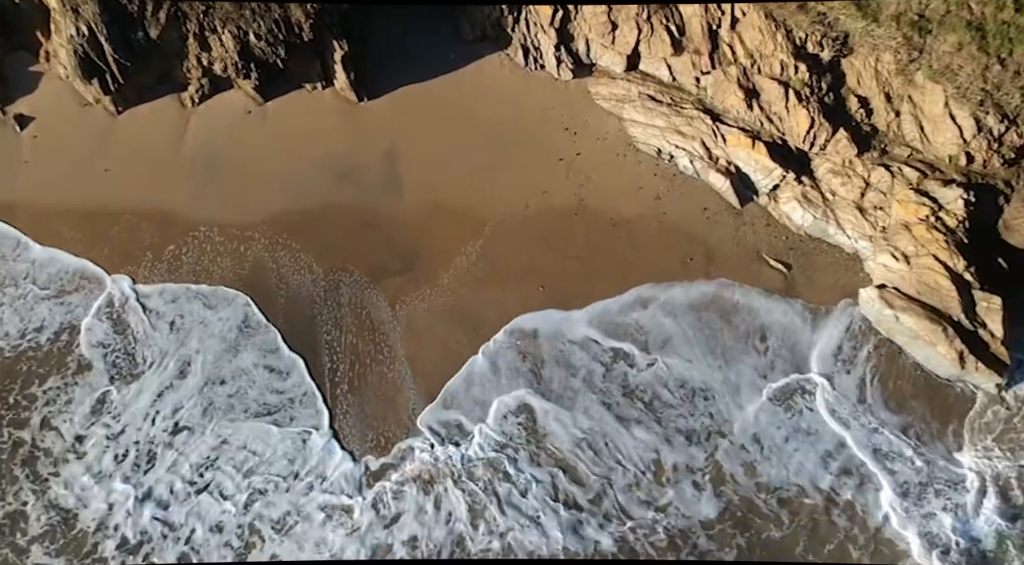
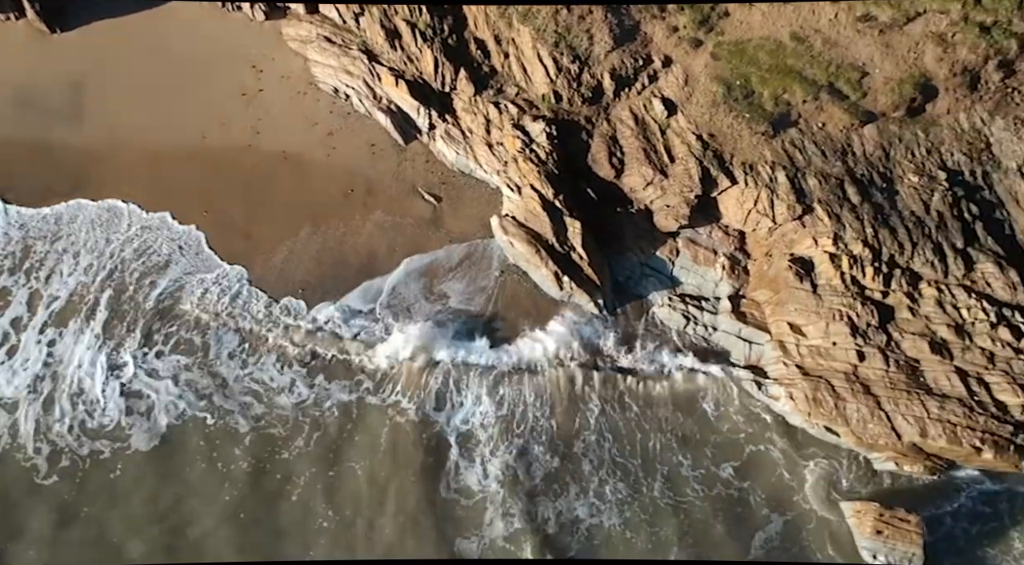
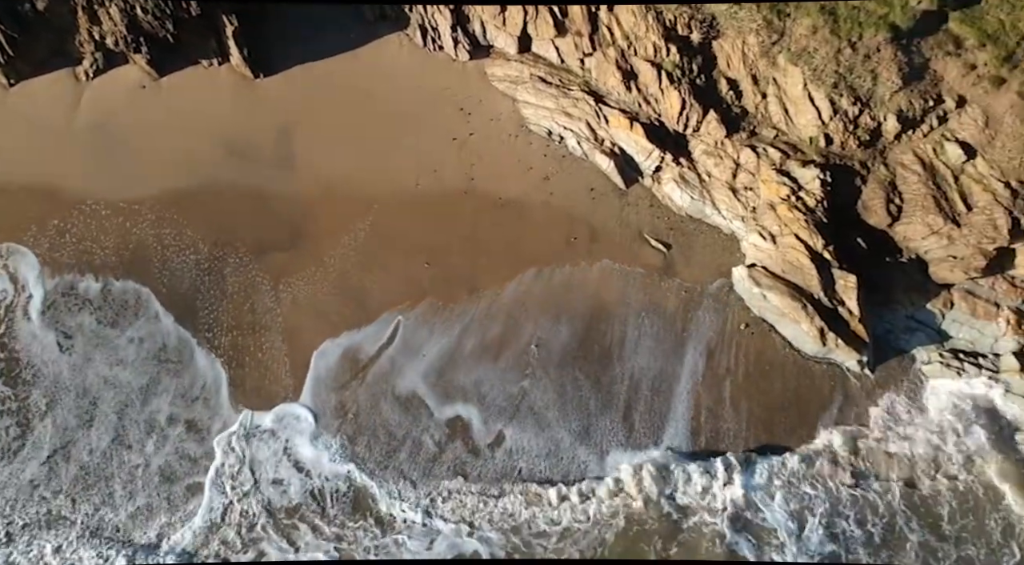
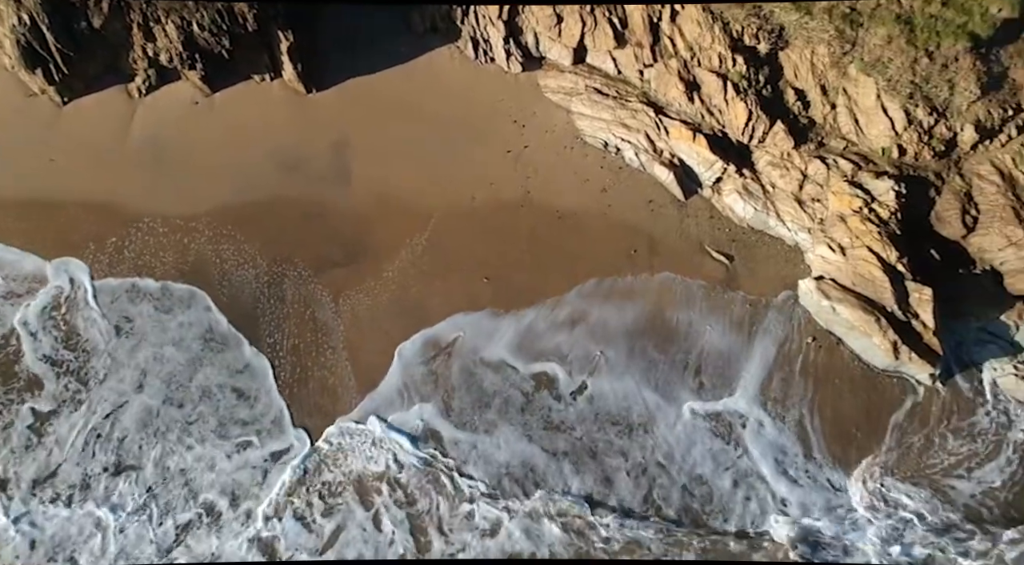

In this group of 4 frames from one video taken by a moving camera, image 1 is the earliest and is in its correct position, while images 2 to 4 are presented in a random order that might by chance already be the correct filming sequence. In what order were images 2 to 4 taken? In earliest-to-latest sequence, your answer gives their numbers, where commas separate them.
4, 3, 2
